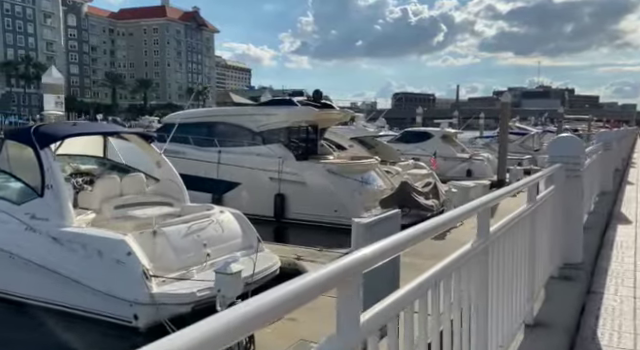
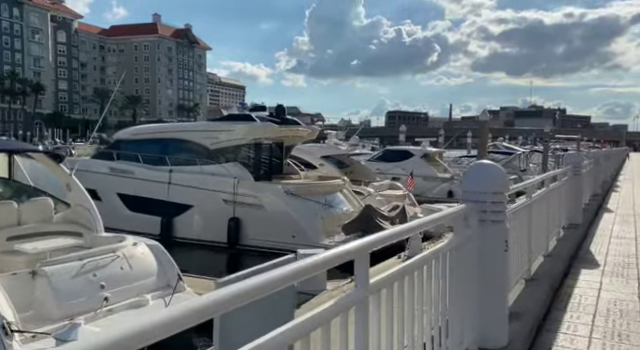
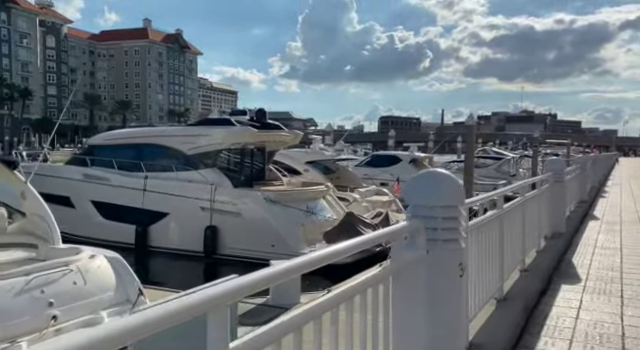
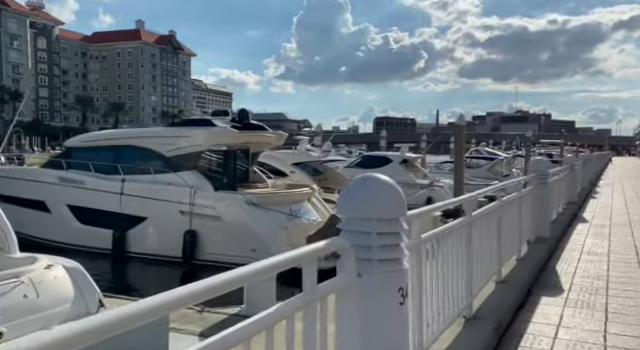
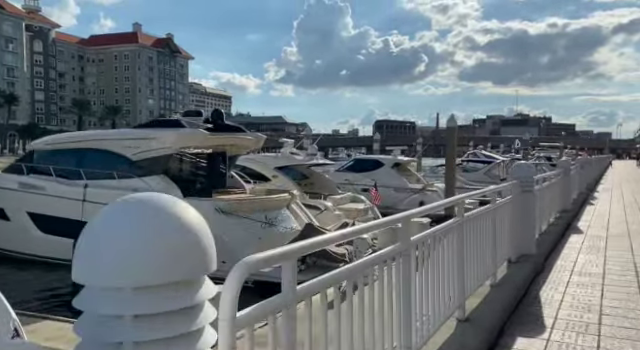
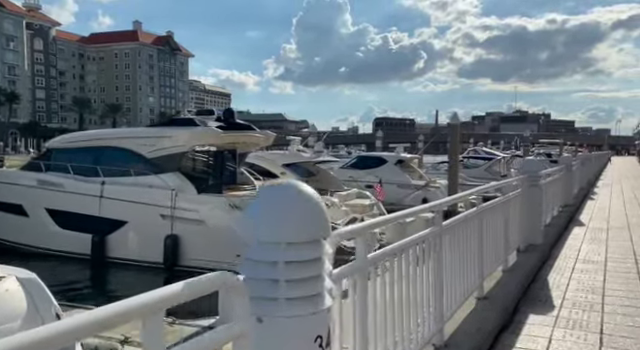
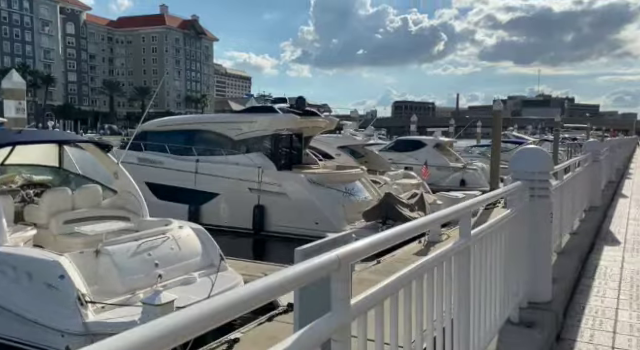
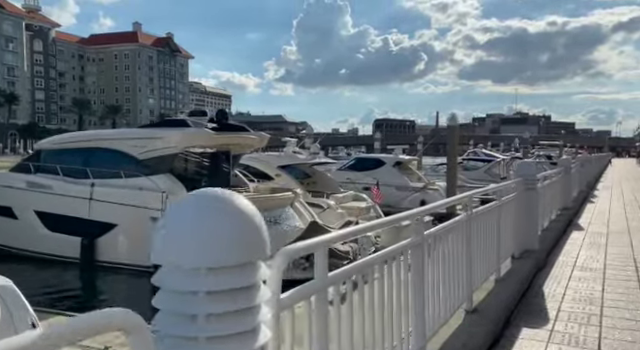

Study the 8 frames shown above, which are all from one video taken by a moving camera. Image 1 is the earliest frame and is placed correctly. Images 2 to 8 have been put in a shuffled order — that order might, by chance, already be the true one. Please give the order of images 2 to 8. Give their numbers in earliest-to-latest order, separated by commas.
7, 2, 3, 4, 6, 8, 5
